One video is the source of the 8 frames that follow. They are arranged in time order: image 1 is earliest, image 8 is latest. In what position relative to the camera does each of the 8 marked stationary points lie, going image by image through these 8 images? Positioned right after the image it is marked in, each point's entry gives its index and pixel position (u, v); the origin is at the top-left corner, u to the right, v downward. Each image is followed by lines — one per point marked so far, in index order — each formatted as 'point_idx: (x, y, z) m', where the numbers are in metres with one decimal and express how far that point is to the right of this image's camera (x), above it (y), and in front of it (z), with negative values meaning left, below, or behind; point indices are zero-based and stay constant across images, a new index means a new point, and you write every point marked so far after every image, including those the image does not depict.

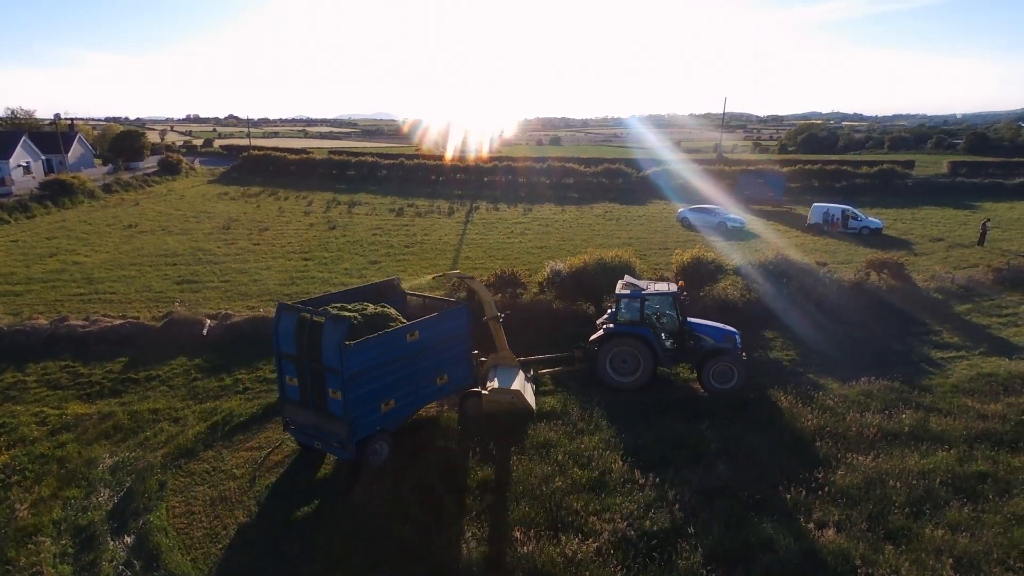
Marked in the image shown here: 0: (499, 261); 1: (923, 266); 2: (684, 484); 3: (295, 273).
0: (-0.2, +0.9, +19.7) m
1: (+11.7, +0.5, +18.2) m
2: (+2.0, -2.2, +7.3) m
3: (-6.2, +0.4, +18.2) m
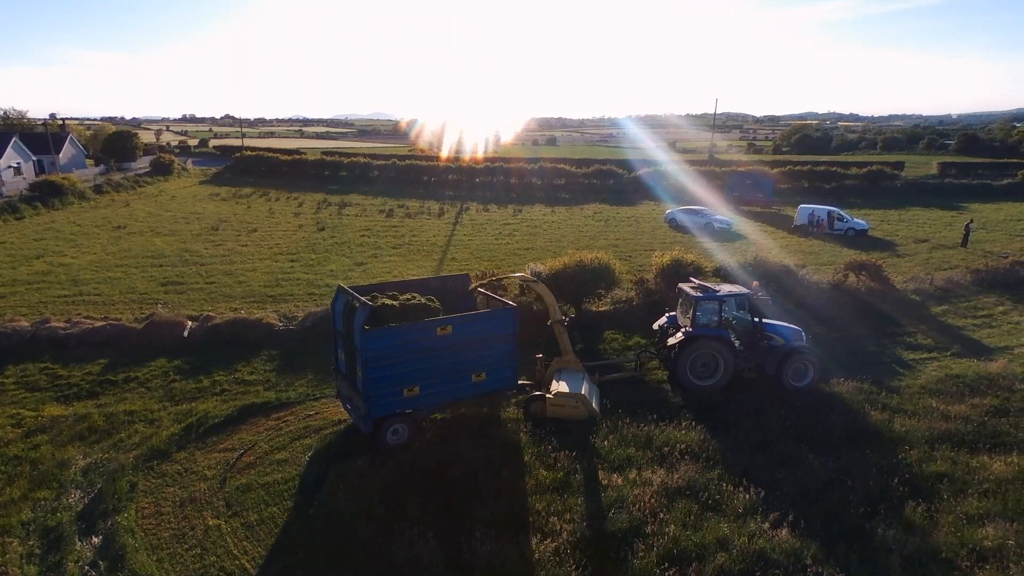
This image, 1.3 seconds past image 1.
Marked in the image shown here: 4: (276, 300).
0: (-0.7, +0.8, +19.8) m
1: (+11.3, +0.5, +18.3) m
2: (+1.5, -2.3, +7.4) m
3: (-6.7, +0.4, +18.3) m
4: (-5.8, -0.3, +15.6) m
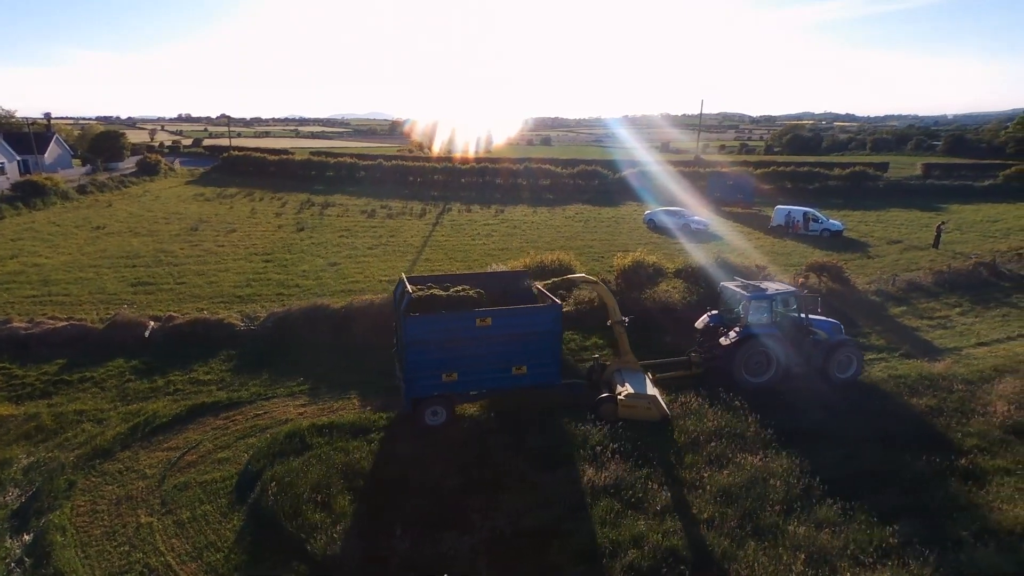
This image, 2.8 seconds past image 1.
0: (-1.6, +0.8, +19.9) m
1: (+10.4, +0.5, +18.5) m
2: (+0.7, -2.3, +7.5) m
3: (-7.5, +0.4, +18.4) m
4: (-6.7, -0.3, +15.7) m
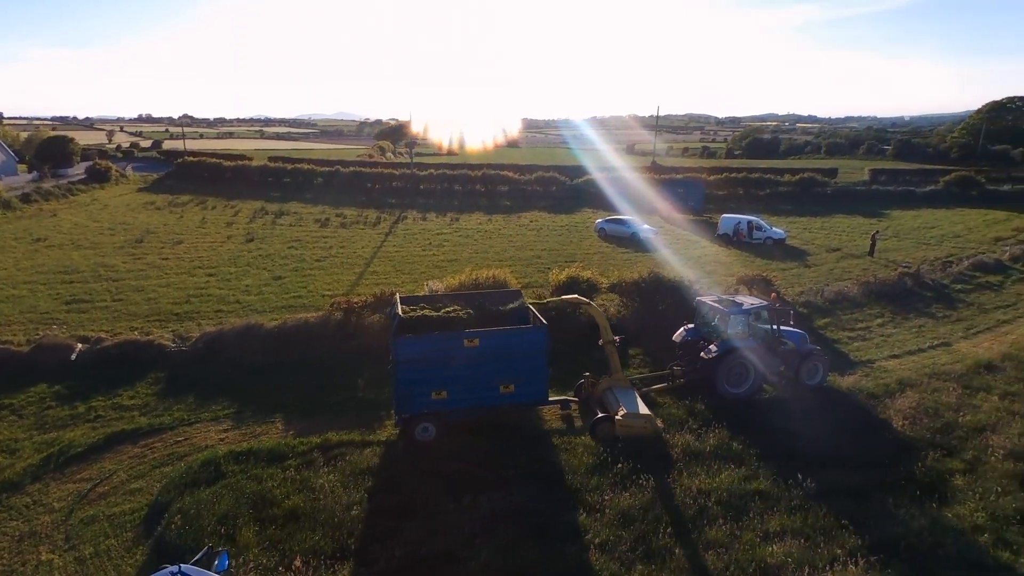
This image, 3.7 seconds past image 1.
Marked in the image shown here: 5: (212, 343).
0: (-3.2, +0.4, +20.0) m
1: (+8.8, +0.2, +19.1) m
2: (-0.4, -2.7, +7.7) m
3: (-9.2, -0.1, +18.2) m
4: (-8.2, -0.8, +15.5) m
5: (-6.2, -1.1, +13.1) m
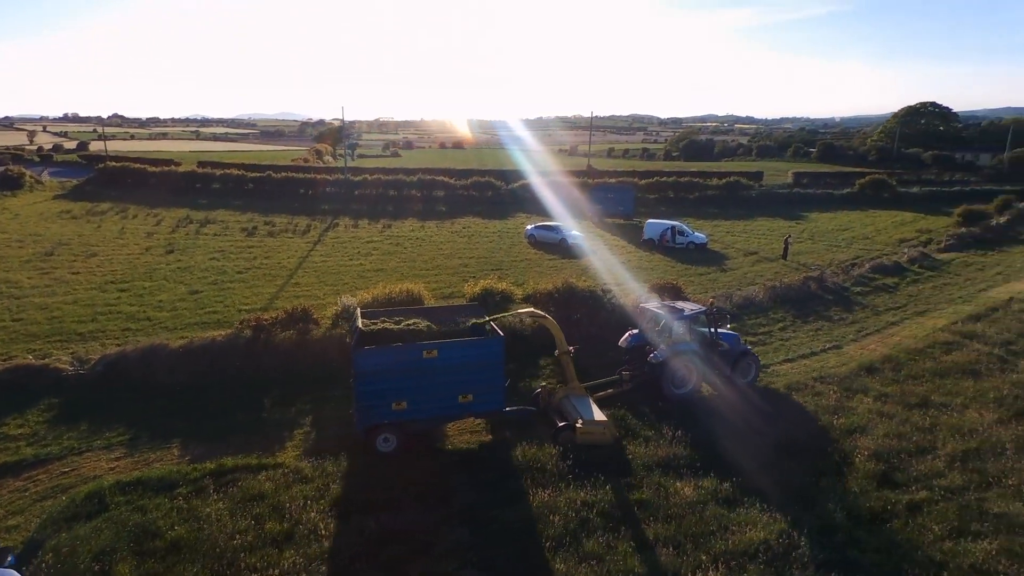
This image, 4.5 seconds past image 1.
0: (-5.6, +0.1, +19.8) m
1: (+6.4, +0.1, +19.8) m
2: (-1.8, -3.0, +7.8) m
3: (-11.4, -0.5, +17.6) m
4: (-10.2, -1.2, +15.0) m
5: (-8.0, -1.5, +12.7) m
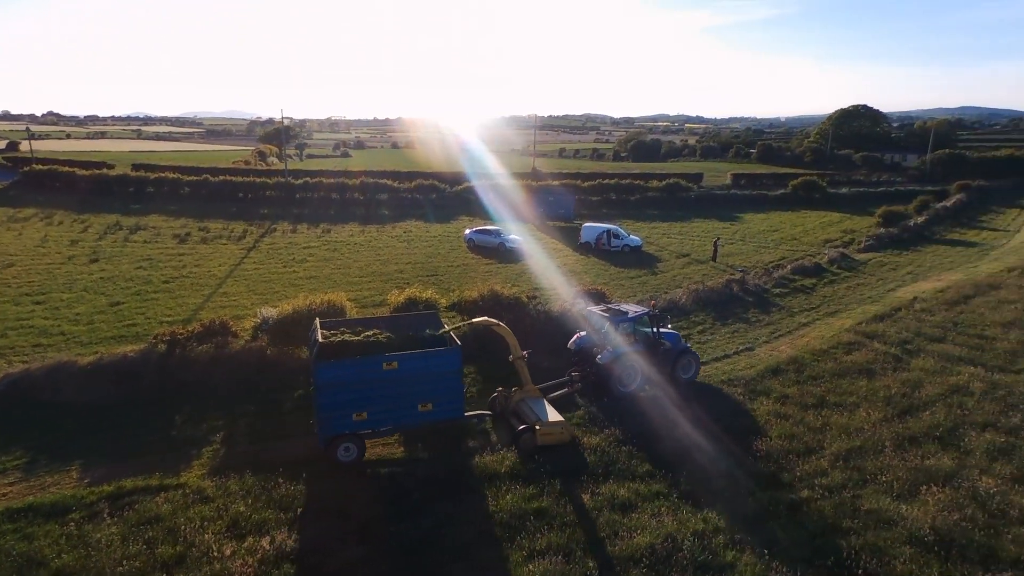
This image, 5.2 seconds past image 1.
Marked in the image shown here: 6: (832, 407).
0: (-7.7, -0.2, +19.5) m
1: (+4.3, 0.0, +20.3) m
2: (-3.1, -3.2, +7.8) m
3: (-13.3, -0.9, +16.9) m
4: (-11.9, -1.6, +14.4) m
5: (-9.6, -1.9, +12.3) m
6: (+5.6, -2.1, +11.2) m
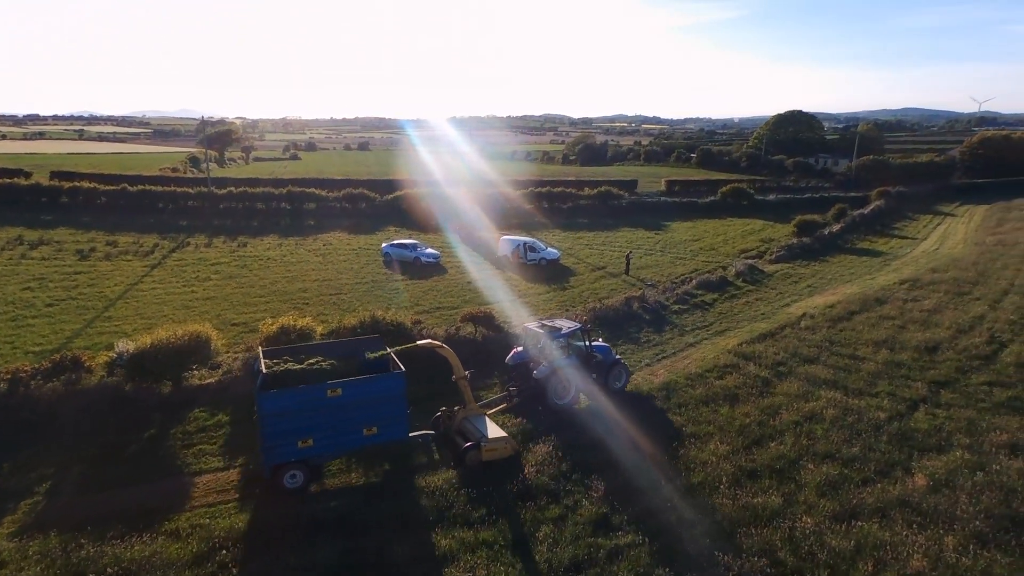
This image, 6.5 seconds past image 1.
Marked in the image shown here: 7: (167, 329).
0: (-10.8, -0.9, +18.7) m
1: (+1.2, -0.6, +20.2) m
2: (-5.4, -3.9, +7.3) m
3: (-16.2, -1.7, +15.8) m
4: (-14.7, -2.3, +13.4) m
5: (-12.2, -2.6, +11.4) m
6: (+3.1, -2.7, +11.2) m
7: (-8.0, -0.9, +15.3) m
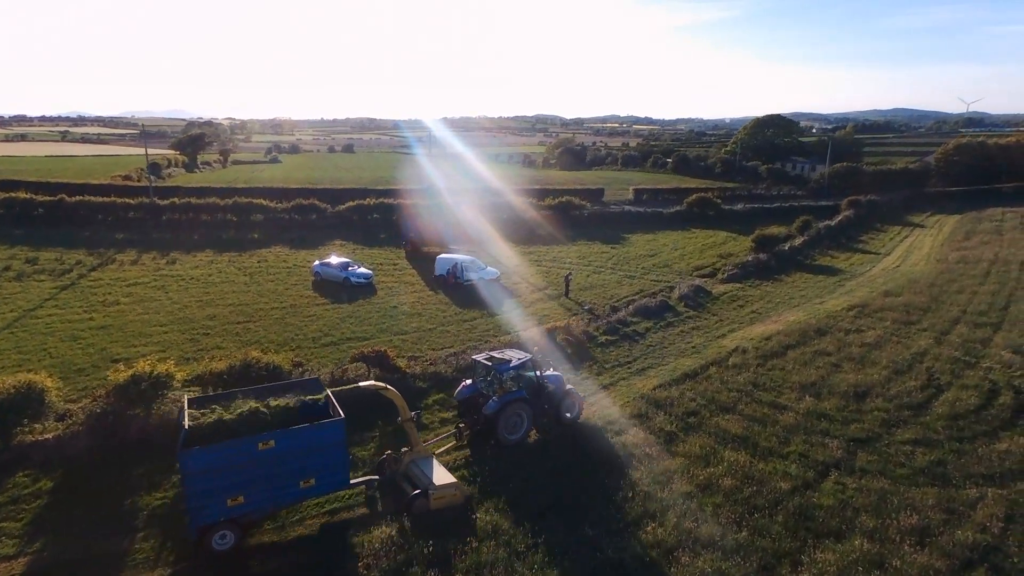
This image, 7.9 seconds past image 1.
0: (-13.2, -1.8, +17.1) m
1: (-1.3, -1.4, +18.7) m
2: (-7.8, -4.7, +5.7) m
3: (-18.6, -2.6, +14.2) m
4: (-17.0, -3.2, +11.8) m
5: (-14.6, -3.5, +9.8) m
6: (+0.7, -3.5, +9.7) m
7: (-10.4, -1.8, +13.8) m
